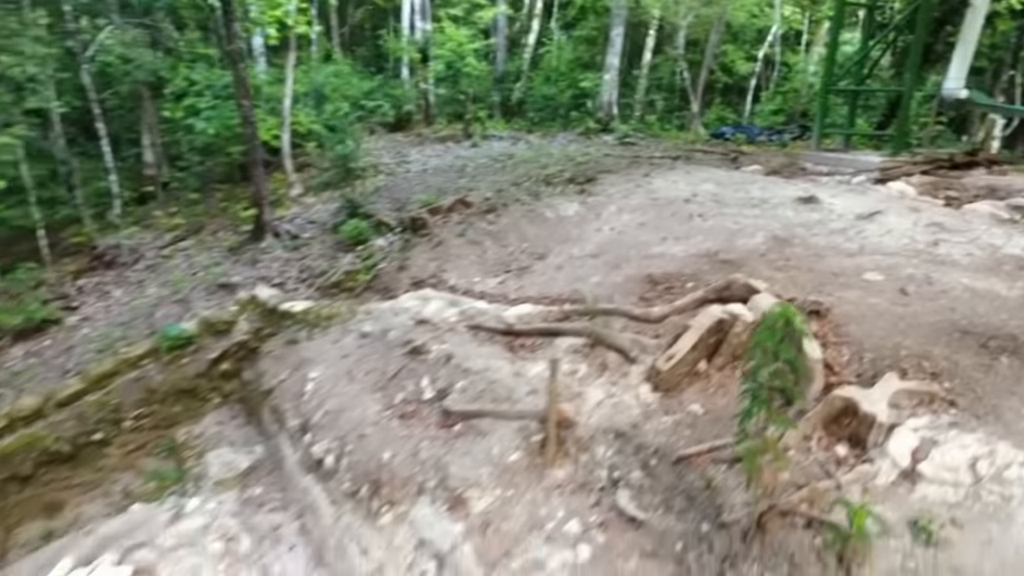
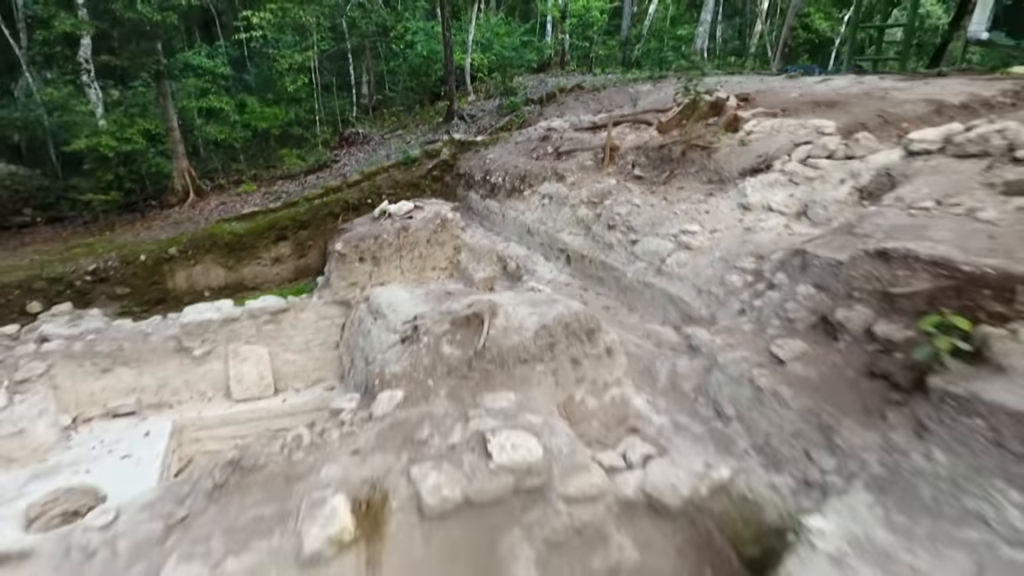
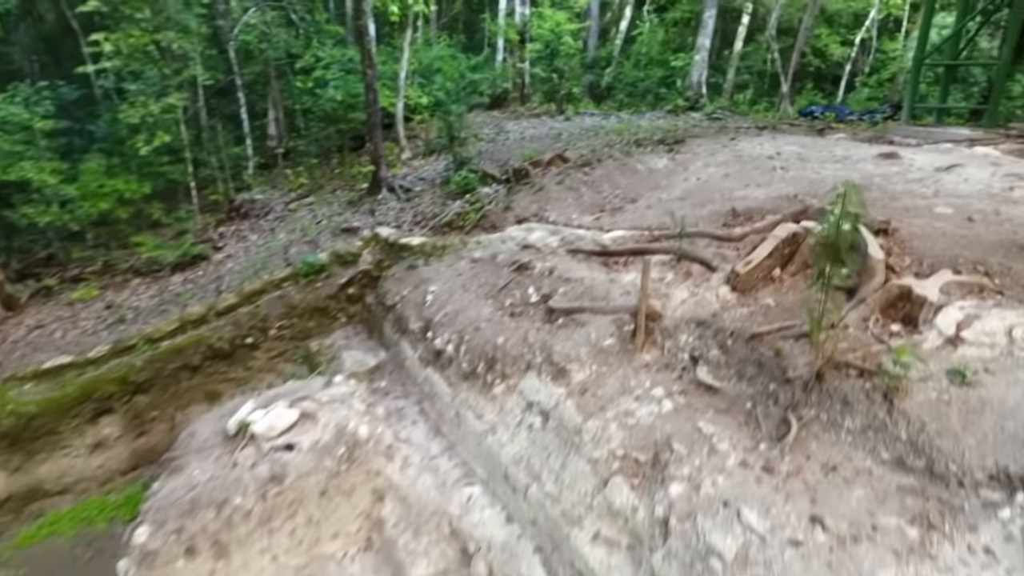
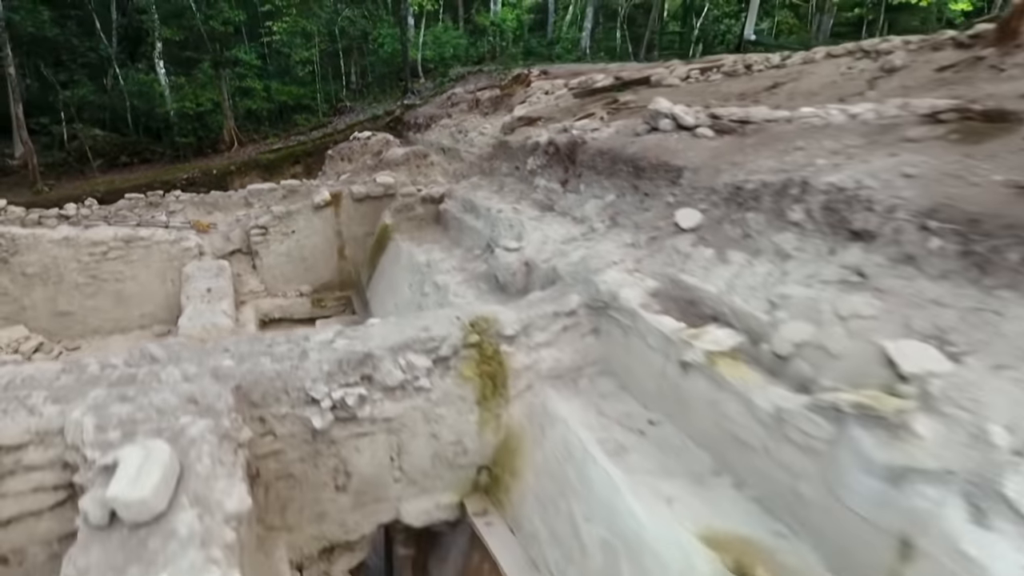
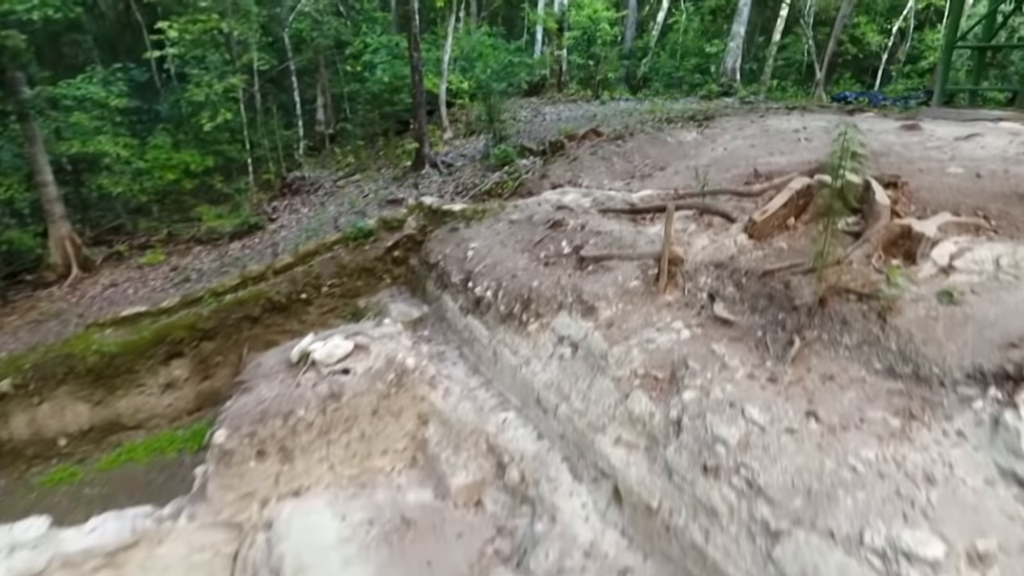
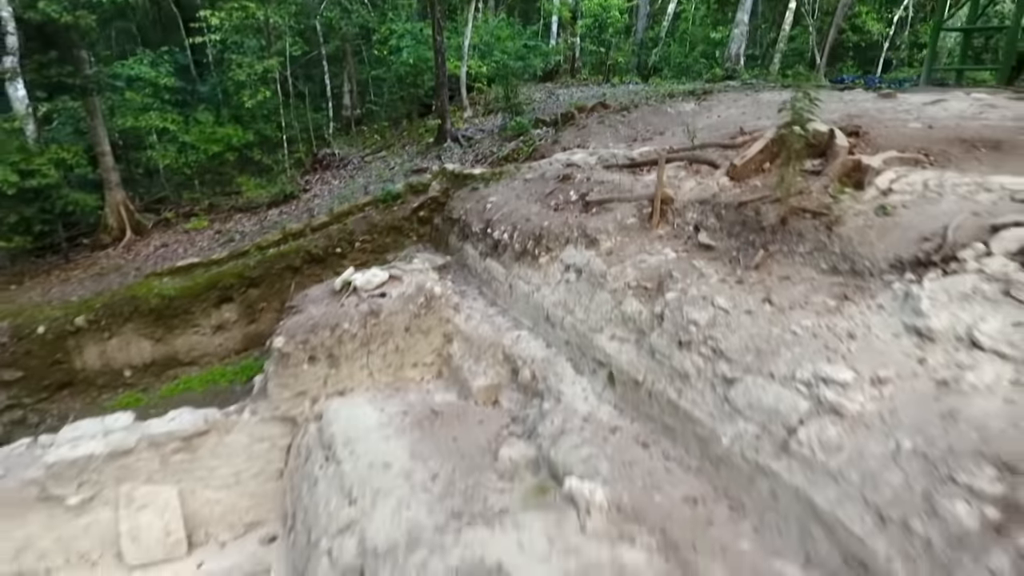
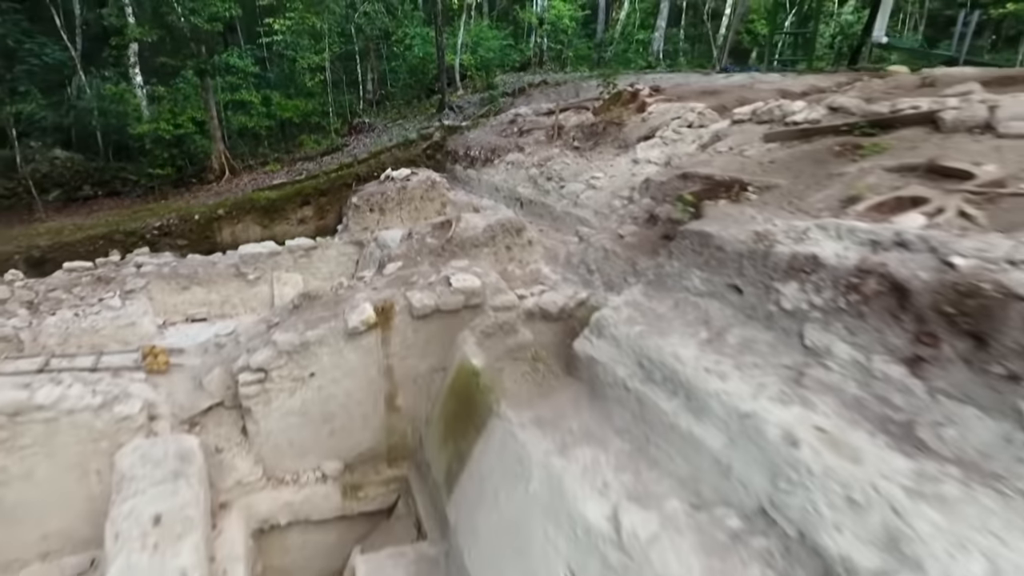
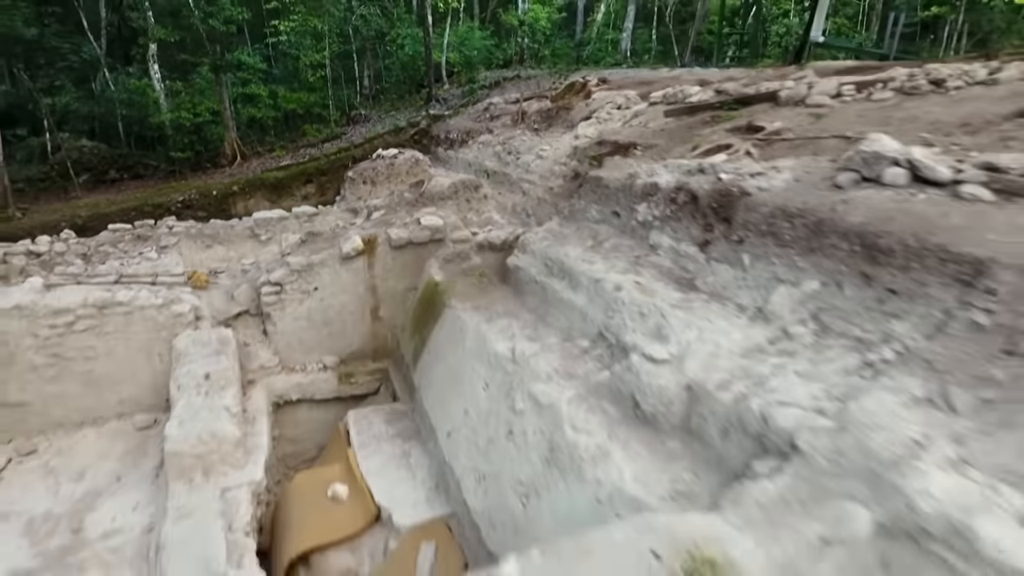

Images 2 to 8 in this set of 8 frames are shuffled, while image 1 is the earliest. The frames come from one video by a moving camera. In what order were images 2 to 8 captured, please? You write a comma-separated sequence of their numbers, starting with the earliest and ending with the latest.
3, 5, 6, 2, 7, 8, 4
